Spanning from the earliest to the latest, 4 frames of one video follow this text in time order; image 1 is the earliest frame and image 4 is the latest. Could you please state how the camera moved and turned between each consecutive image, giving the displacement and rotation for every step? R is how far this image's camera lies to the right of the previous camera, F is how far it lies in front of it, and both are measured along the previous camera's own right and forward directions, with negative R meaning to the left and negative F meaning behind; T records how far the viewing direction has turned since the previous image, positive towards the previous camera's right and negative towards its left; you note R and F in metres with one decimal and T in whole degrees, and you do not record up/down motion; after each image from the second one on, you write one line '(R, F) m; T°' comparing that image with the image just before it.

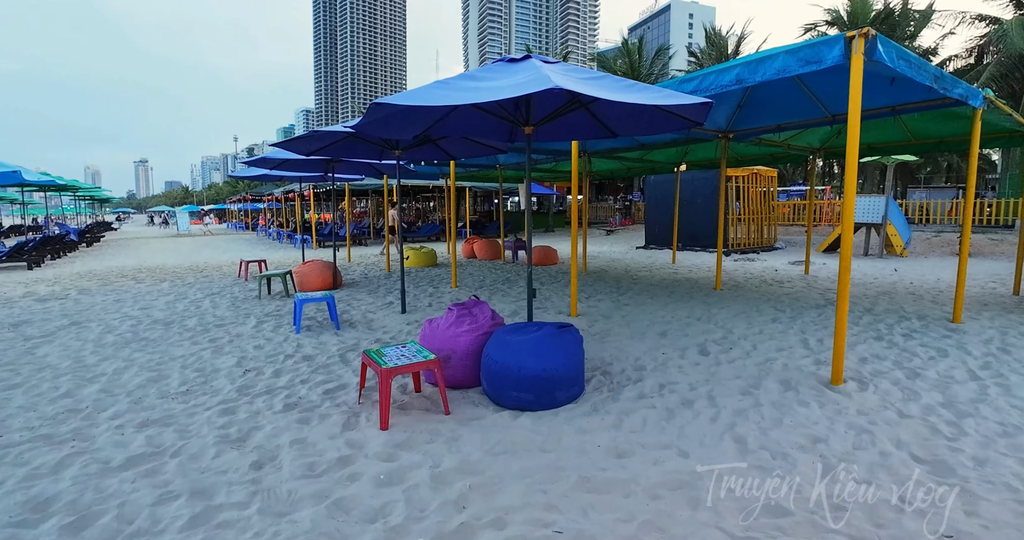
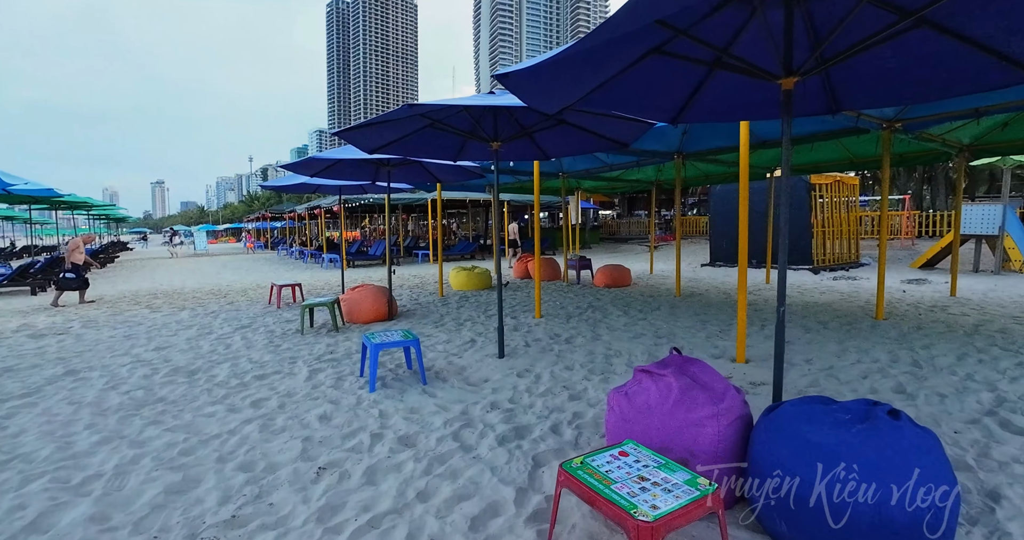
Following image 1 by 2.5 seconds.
(-1.1, +1.6) m; -1°
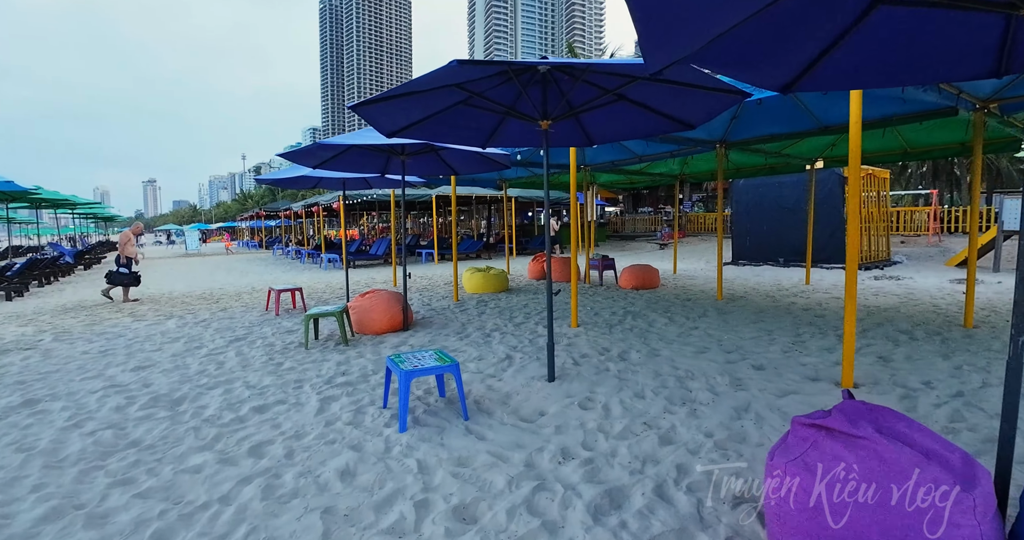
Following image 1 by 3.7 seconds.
(-0.4, +0.8) m; +1°
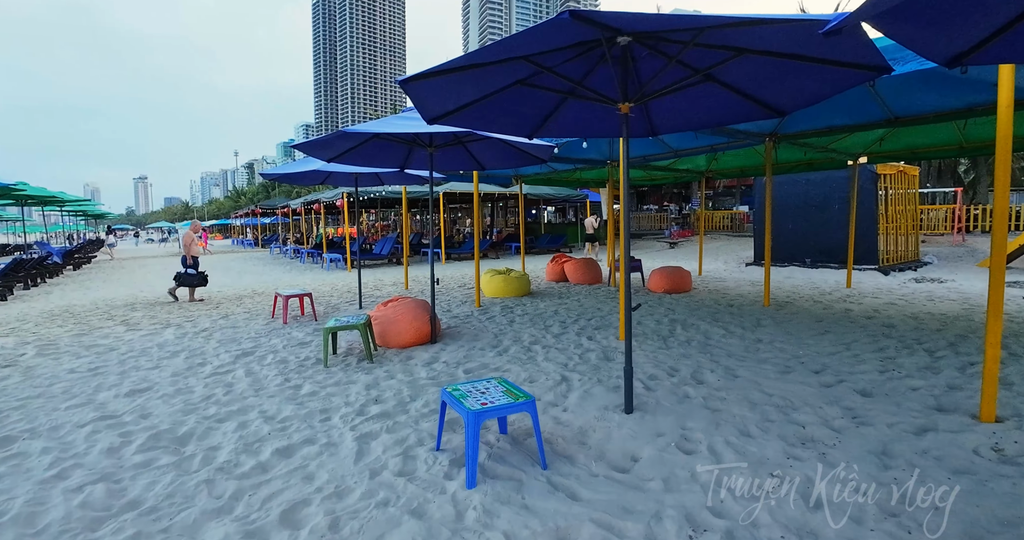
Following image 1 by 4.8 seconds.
(-0.5, +0.6) m; +1°
